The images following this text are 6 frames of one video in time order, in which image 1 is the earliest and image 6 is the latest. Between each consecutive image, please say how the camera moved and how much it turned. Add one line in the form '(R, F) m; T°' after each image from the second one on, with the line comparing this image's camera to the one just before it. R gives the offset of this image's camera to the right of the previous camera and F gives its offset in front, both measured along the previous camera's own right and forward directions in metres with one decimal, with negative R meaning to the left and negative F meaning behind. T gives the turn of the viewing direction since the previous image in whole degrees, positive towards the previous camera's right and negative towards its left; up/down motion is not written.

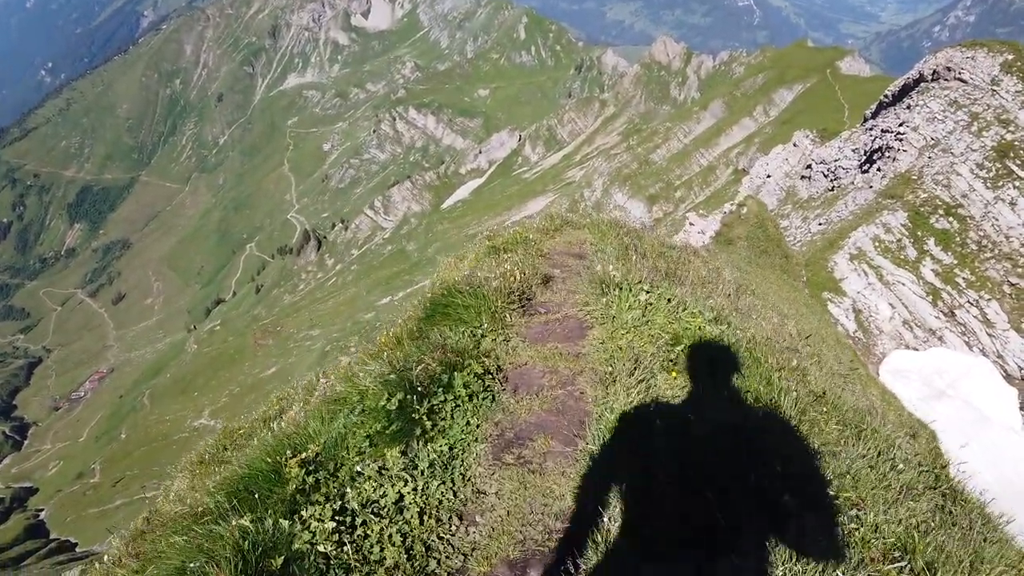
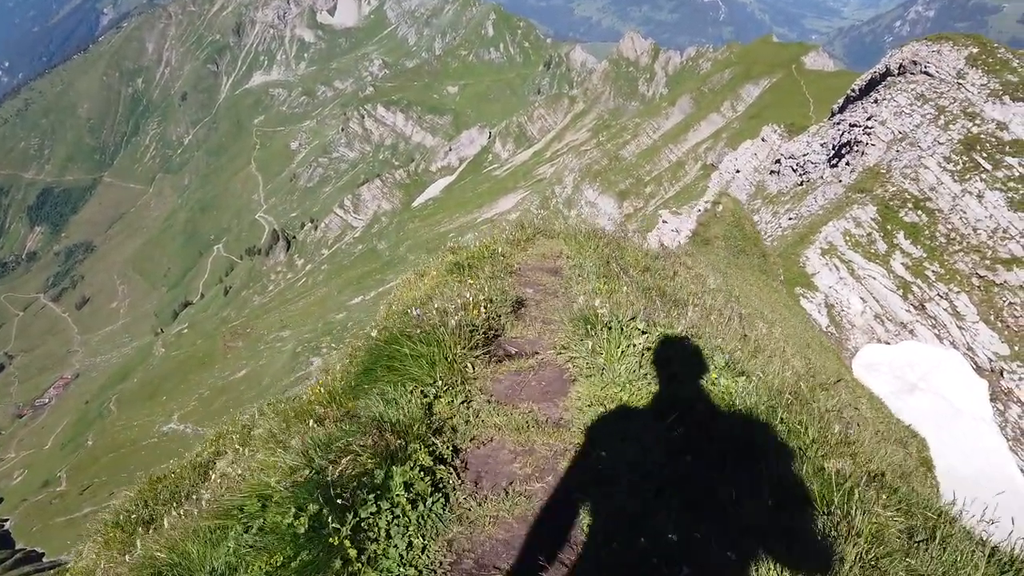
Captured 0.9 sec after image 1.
(+0.3, +1.7) m; +3°
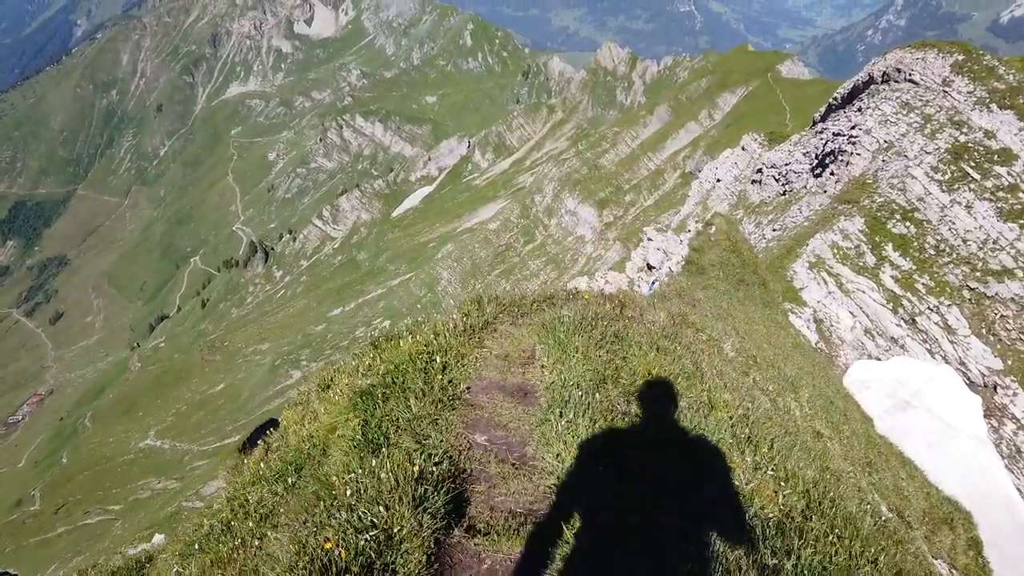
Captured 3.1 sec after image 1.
(+0.4, +2.6) m; +2°
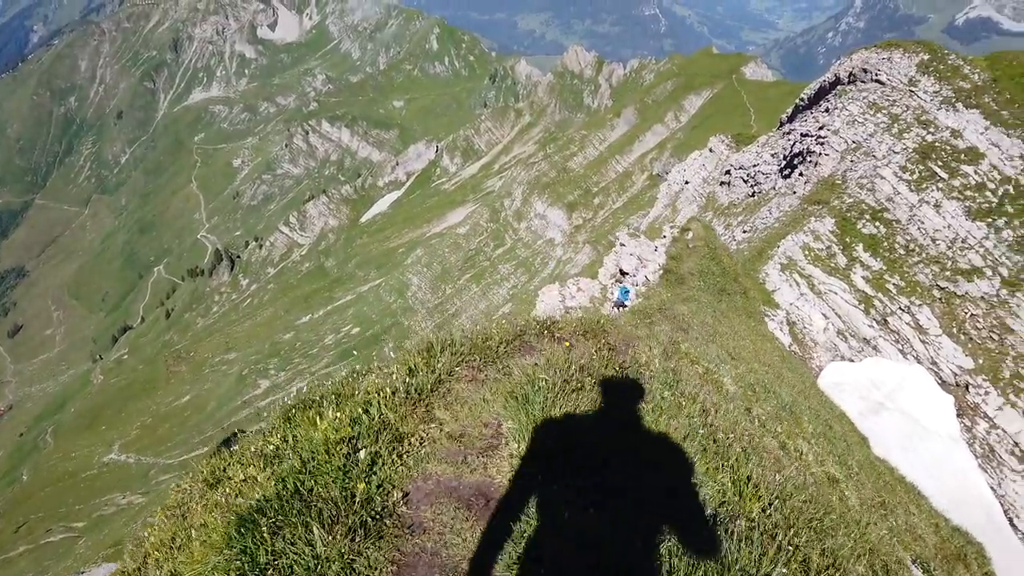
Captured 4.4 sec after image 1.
(+0.3, +2.0) m; +3°
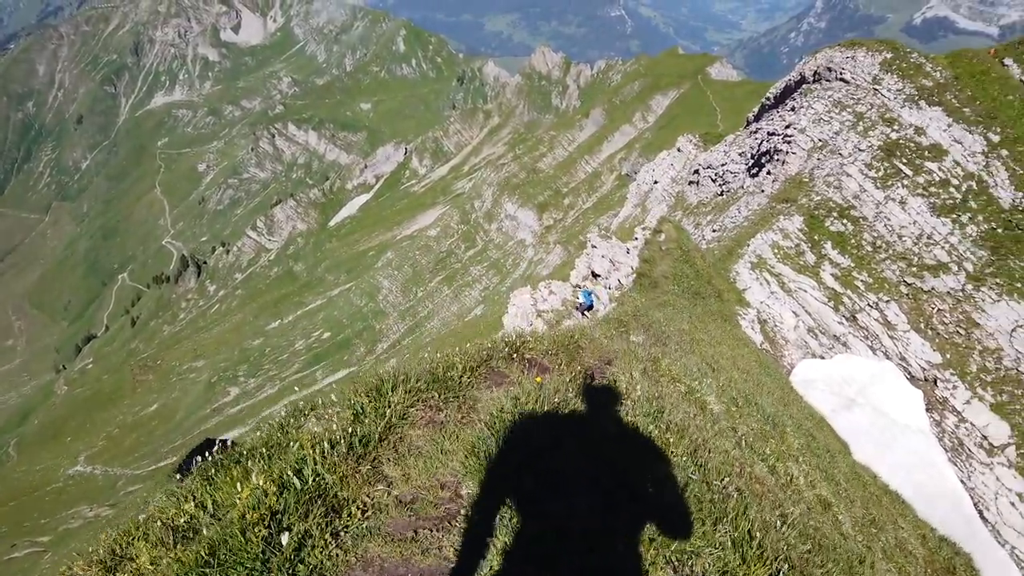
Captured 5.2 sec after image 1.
(+0.3, +1.4) m; +3°
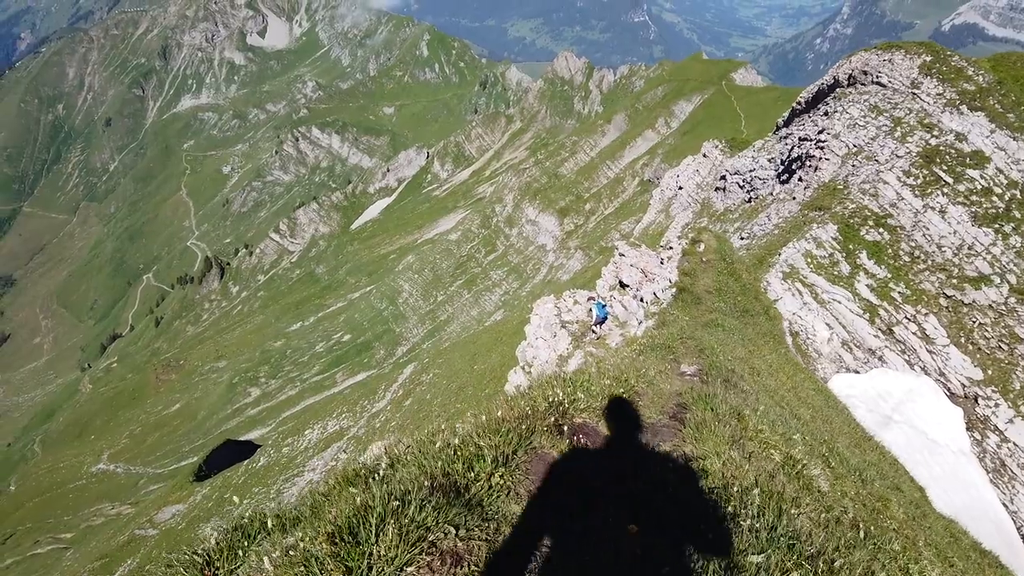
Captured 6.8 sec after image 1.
(-0.3, +0.6) m; -2°
